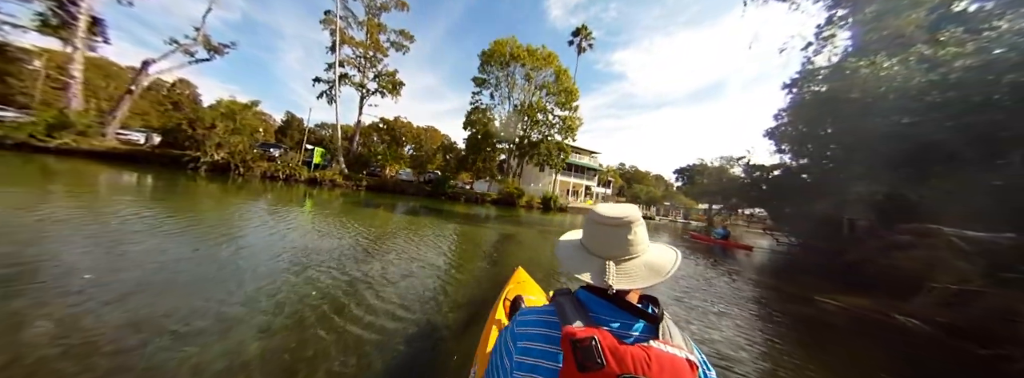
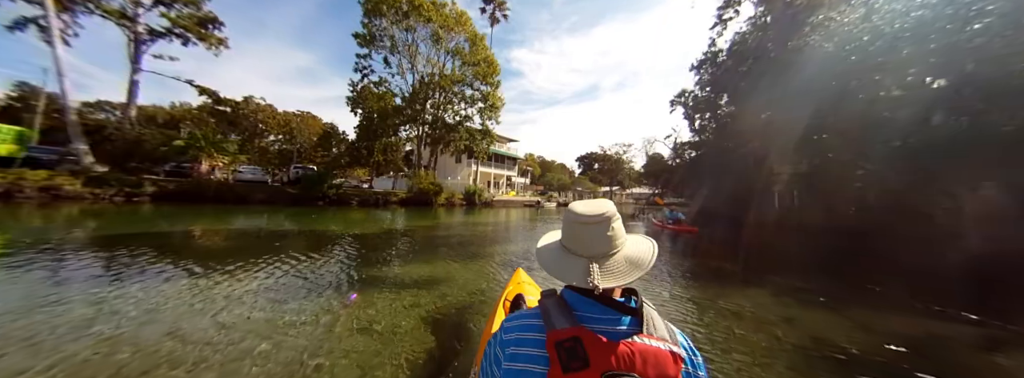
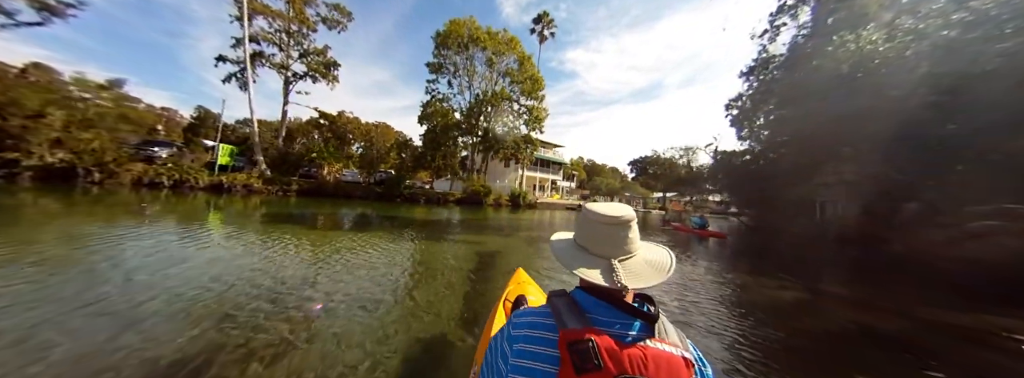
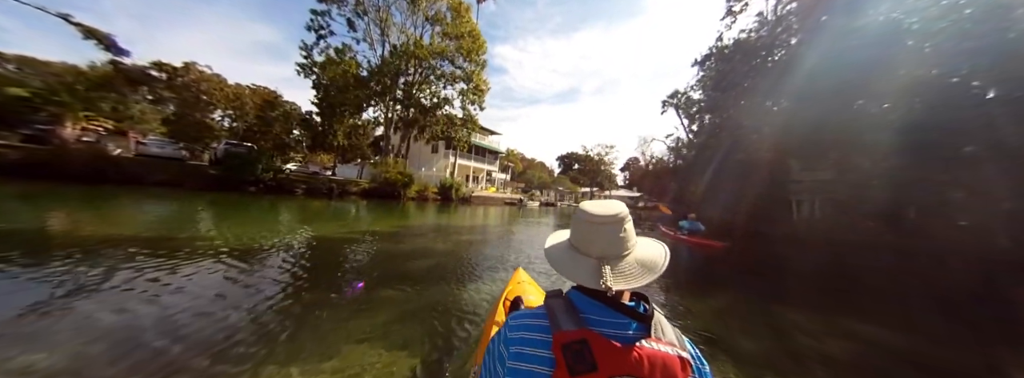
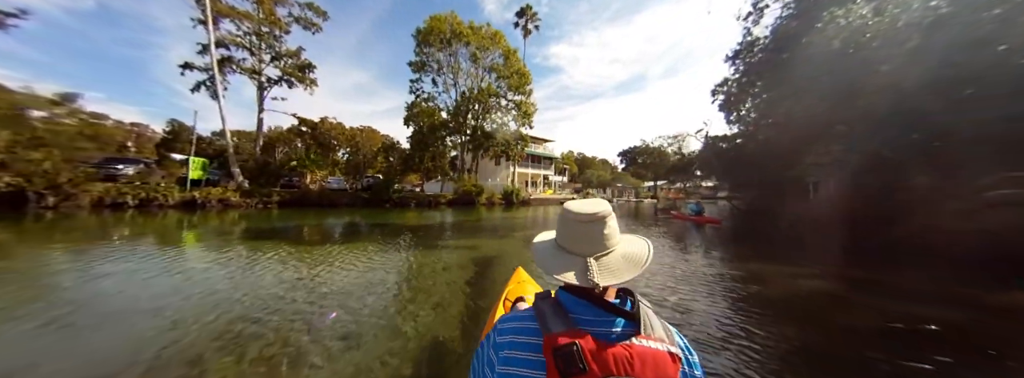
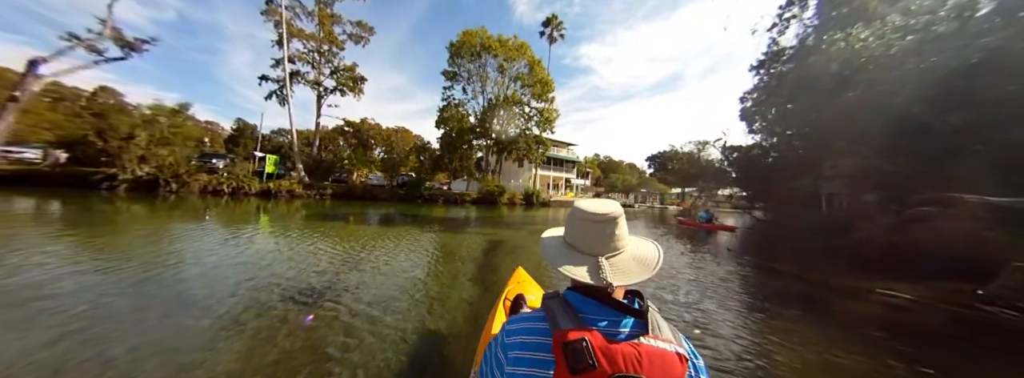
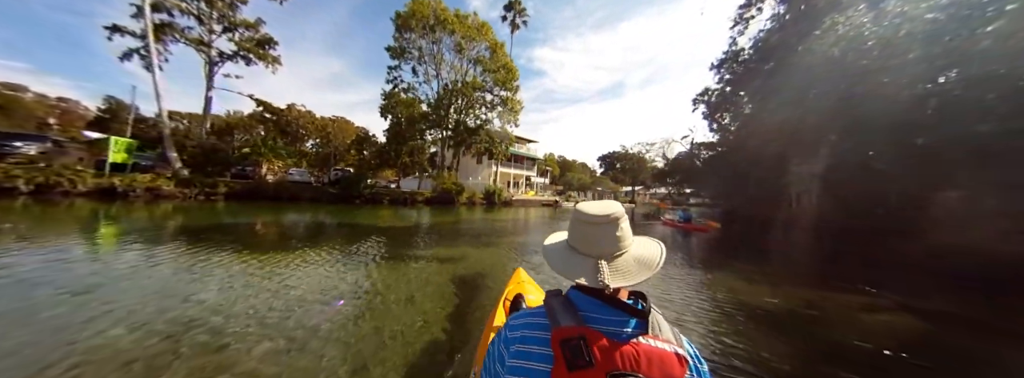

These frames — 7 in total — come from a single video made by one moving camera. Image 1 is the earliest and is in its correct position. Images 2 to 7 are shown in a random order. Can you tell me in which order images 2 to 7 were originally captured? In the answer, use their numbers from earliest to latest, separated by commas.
6, 3, 5, 7, 2, 4
